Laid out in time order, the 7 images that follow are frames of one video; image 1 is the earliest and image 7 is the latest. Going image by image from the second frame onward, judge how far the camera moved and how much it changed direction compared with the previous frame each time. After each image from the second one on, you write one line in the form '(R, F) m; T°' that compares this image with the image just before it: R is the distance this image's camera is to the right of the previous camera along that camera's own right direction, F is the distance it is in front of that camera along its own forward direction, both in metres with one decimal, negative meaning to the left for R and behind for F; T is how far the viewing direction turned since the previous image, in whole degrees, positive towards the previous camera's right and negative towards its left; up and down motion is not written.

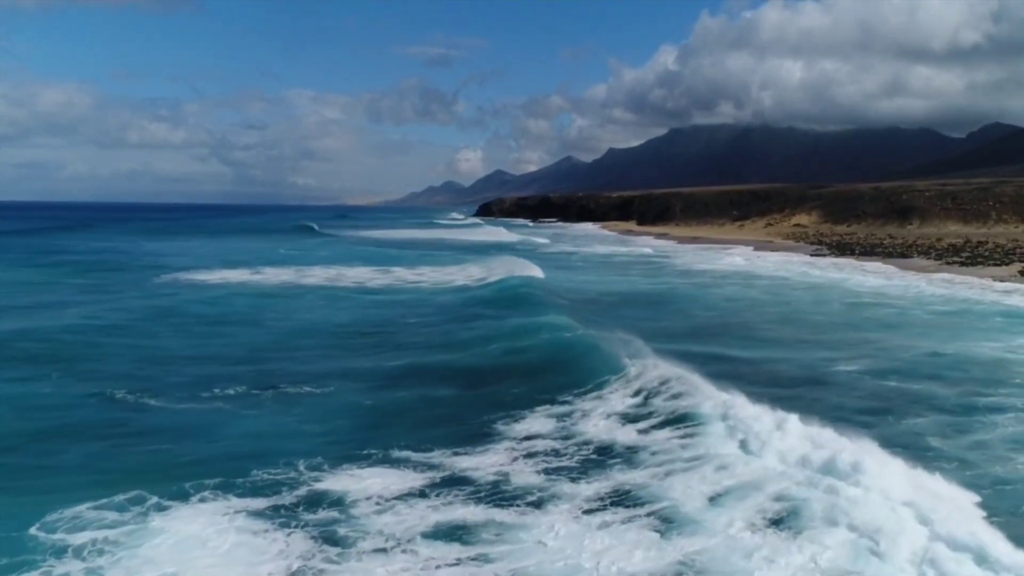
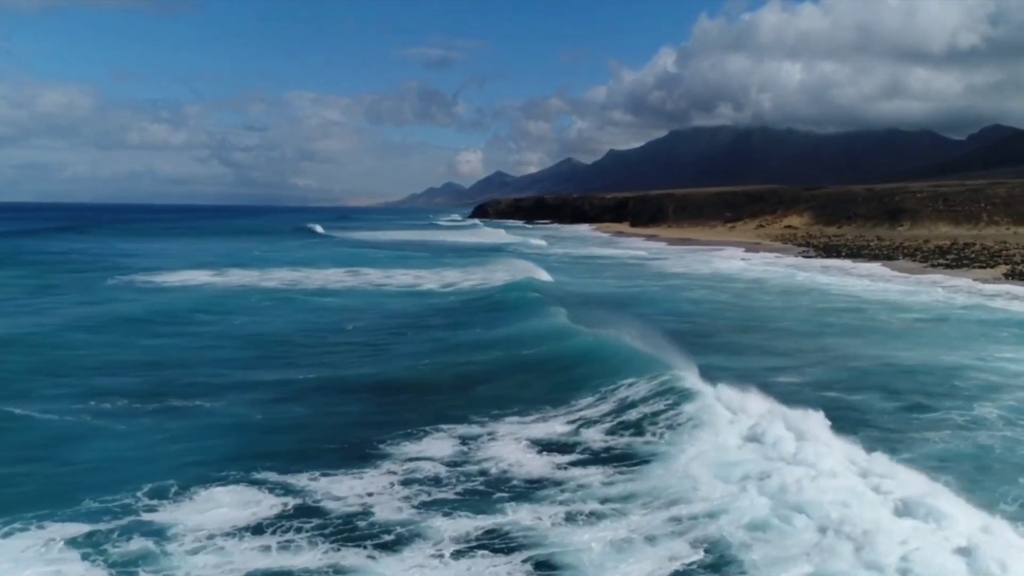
(+3.6, +1.1) m; 0°
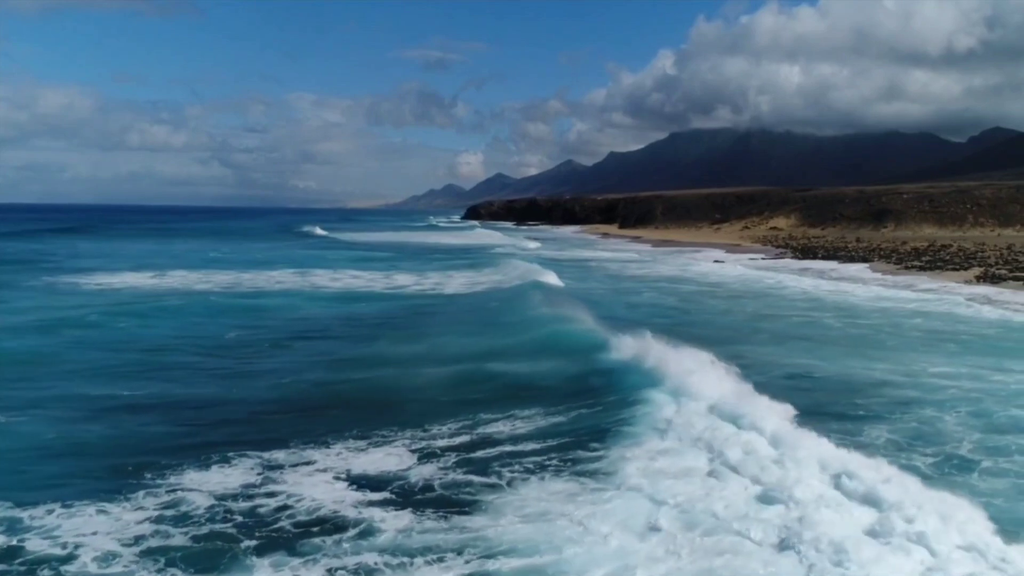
(+5.8, +1.5) m; 0°
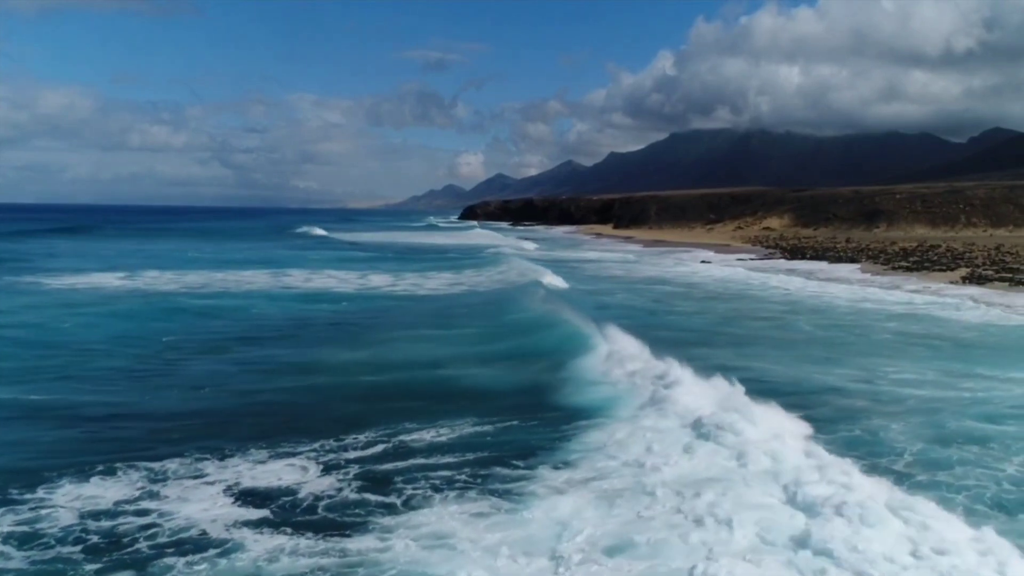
(+2.7, +0.7) m; 0°
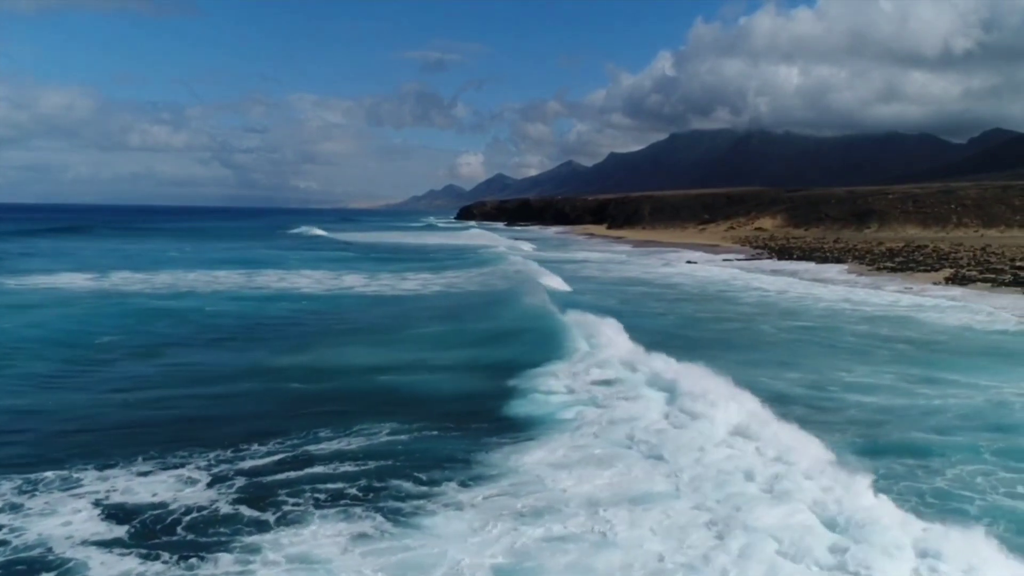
(+2.8, +0.6) m; 0°
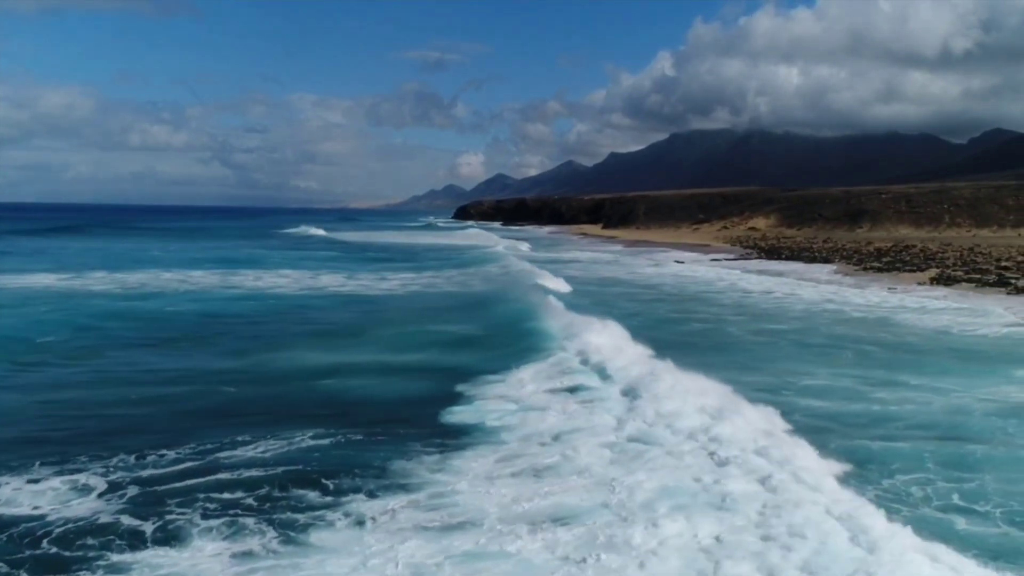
(+2.4, +0.5) m; 0°
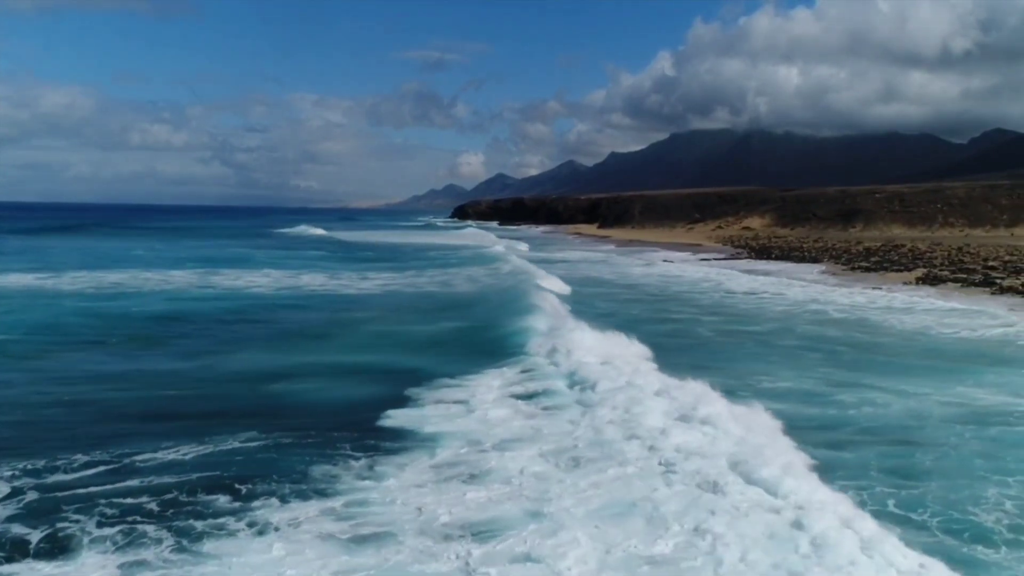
(+2.1, +0.3) m; 0°
